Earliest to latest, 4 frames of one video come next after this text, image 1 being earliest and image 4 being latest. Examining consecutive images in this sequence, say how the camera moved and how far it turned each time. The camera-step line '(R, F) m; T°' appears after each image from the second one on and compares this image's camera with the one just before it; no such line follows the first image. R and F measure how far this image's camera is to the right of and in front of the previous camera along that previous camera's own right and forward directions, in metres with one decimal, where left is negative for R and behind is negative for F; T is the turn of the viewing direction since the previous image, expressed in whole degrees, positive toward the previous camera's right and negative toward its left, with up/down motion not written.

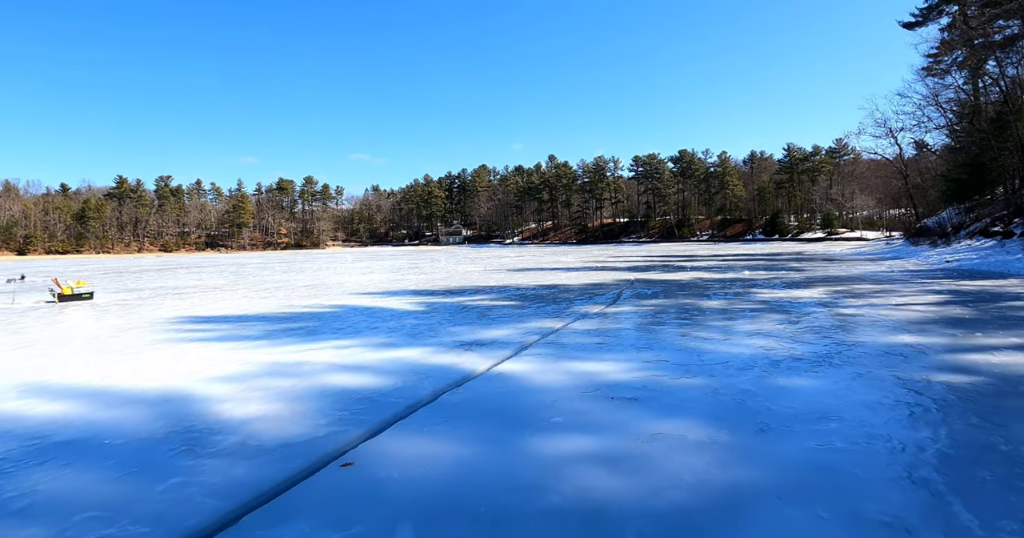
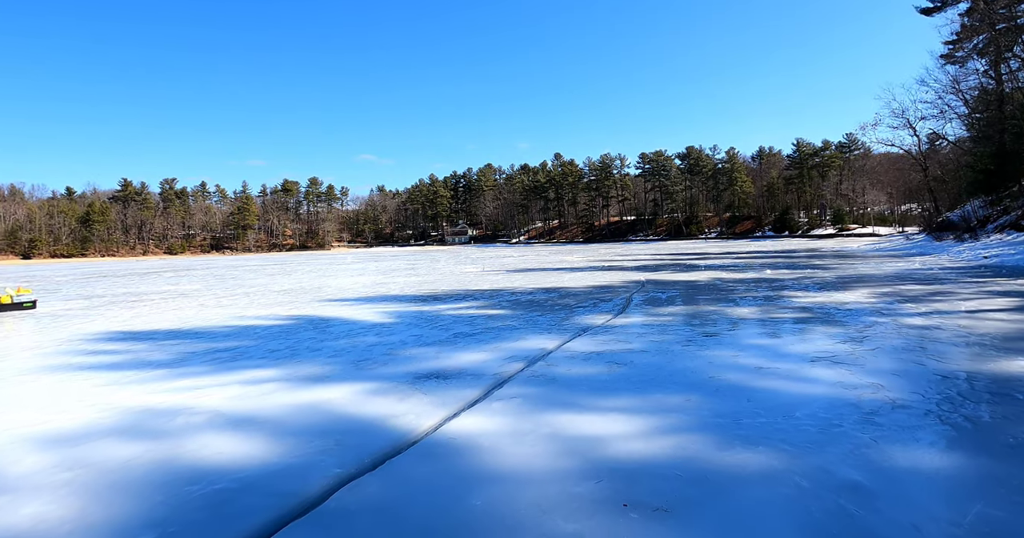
(+0.3, +1.9) m; -1°
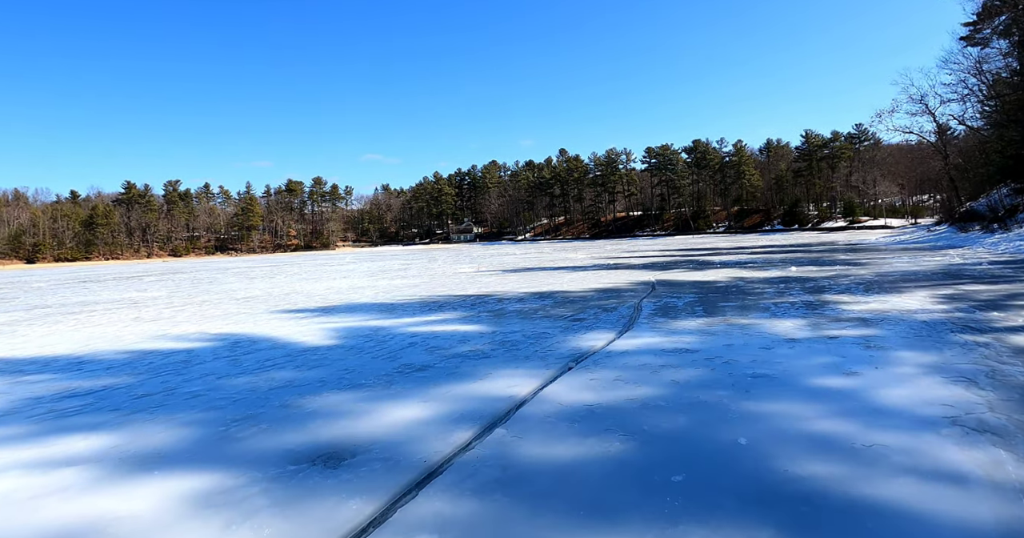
(+0.4, +2.0) m; -1°
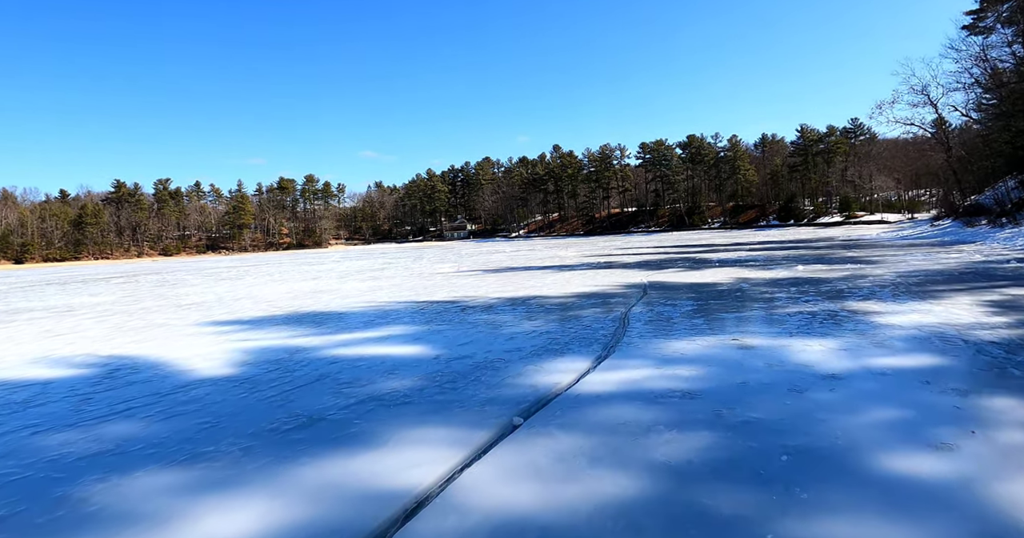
(+0.5, +1.6) m; 0°
